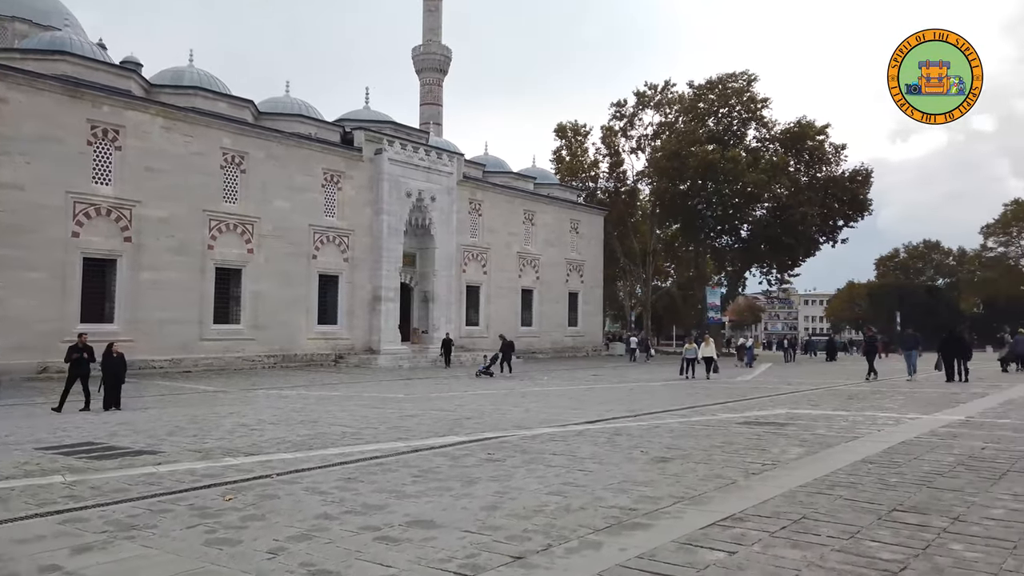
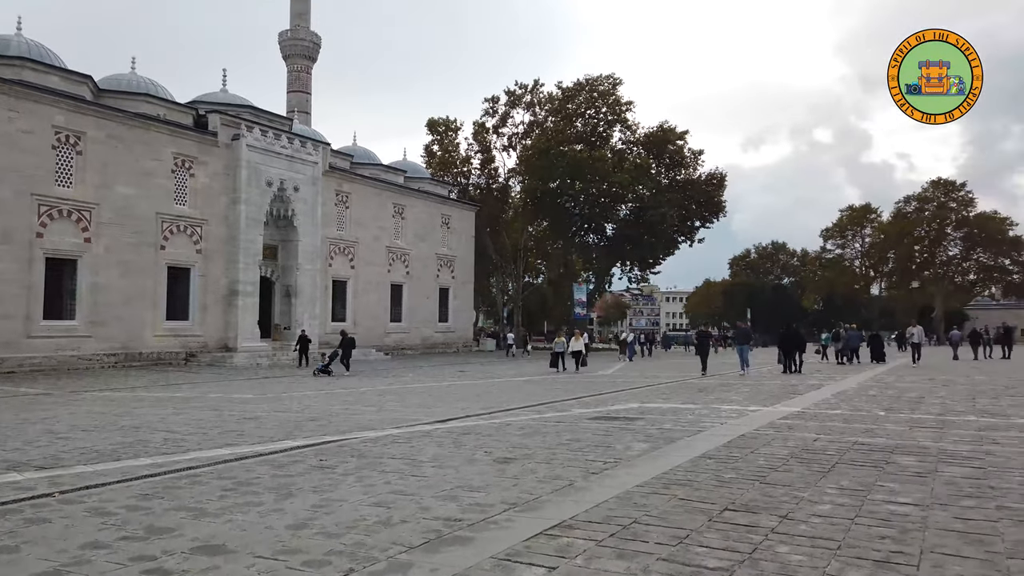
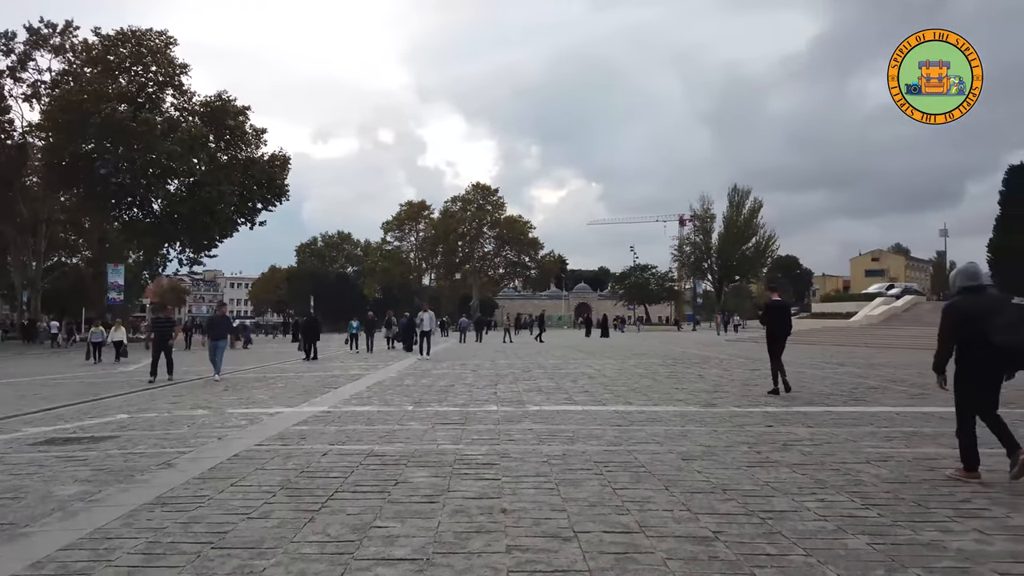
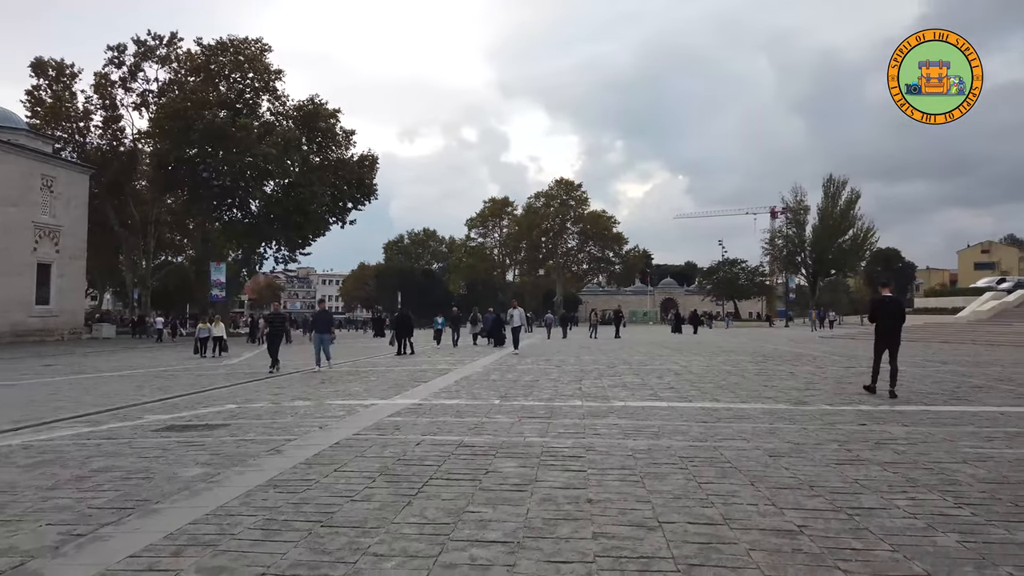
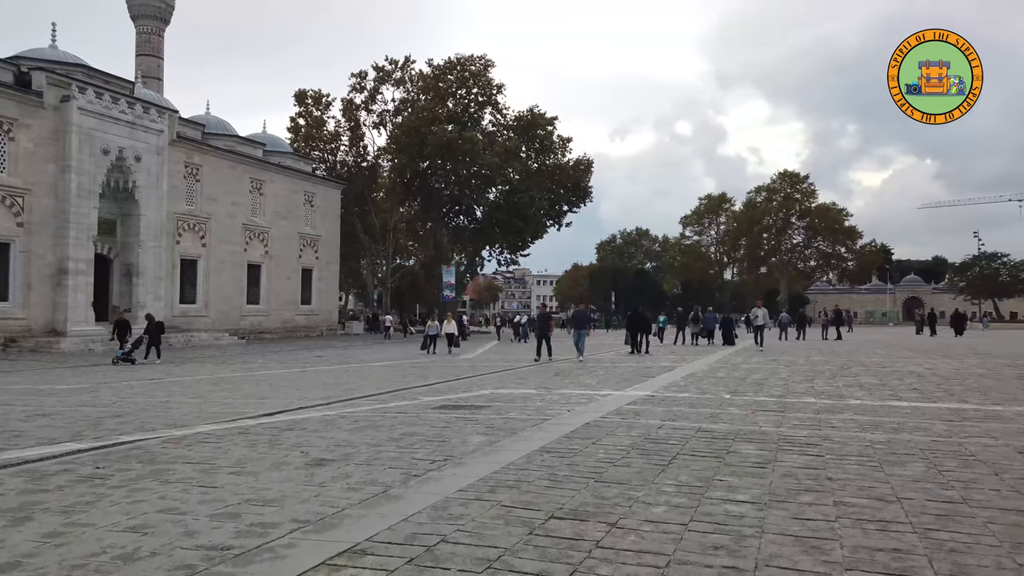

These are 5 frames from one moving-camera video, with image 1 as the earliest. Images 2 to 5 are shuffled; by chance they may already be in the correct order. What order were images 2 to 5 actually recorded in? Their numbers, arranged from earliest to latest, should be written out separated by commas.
2, 5, 4, 3
